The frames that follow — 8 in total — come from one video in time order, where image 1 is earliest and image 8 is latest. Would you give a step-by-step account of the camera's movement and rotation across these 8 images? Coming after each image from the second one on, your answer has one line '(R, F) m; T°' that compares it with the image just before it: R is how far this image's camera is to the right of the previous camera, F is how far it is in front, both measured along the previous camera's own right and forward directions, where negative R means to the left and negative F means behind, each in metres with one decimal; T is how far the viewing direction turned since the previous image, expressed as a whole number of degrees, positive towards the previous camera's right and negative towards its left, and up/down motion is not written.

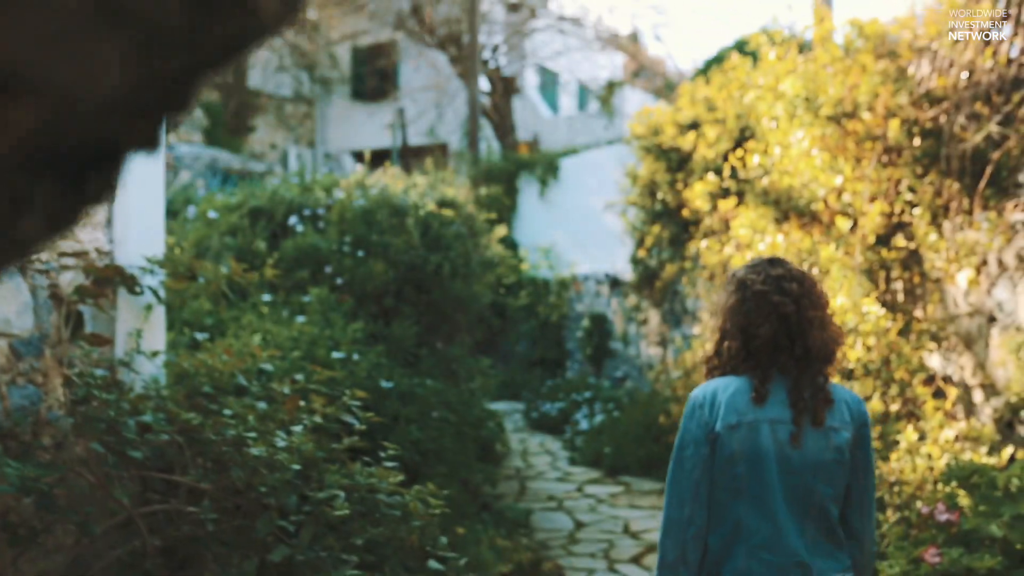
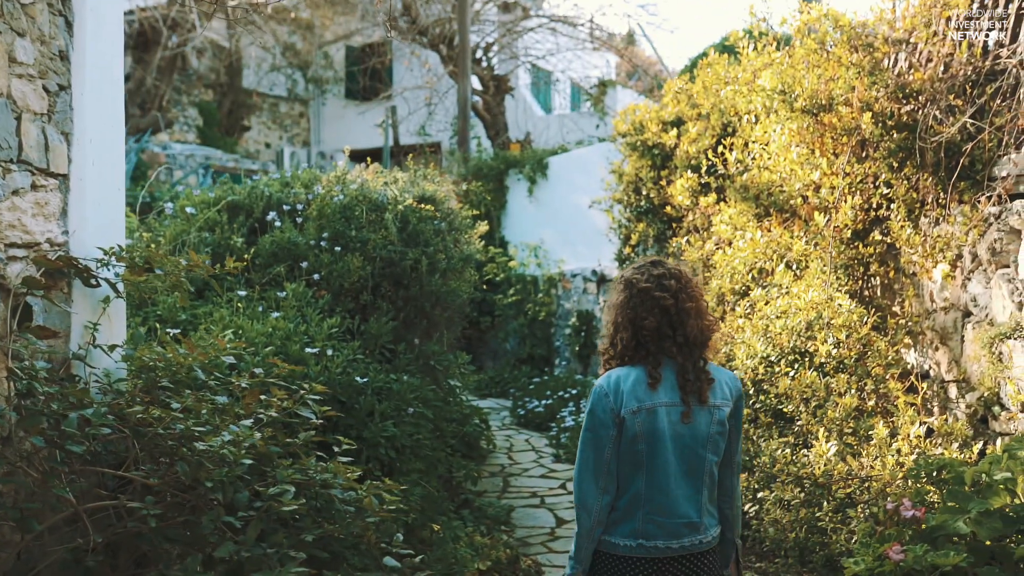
(+0.1, 0.0) m; 0°
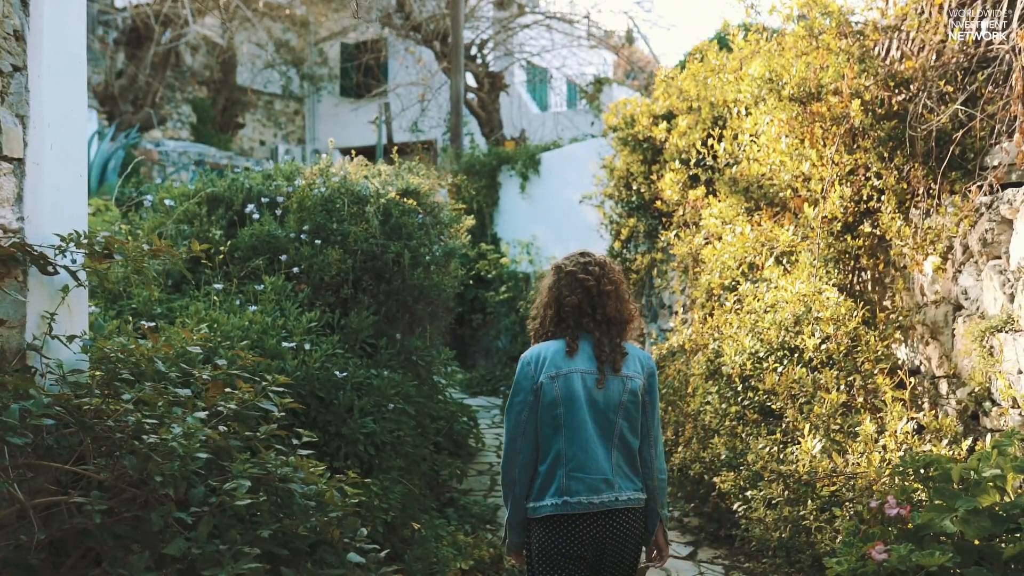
(+0.1, +0.1) m; 0°
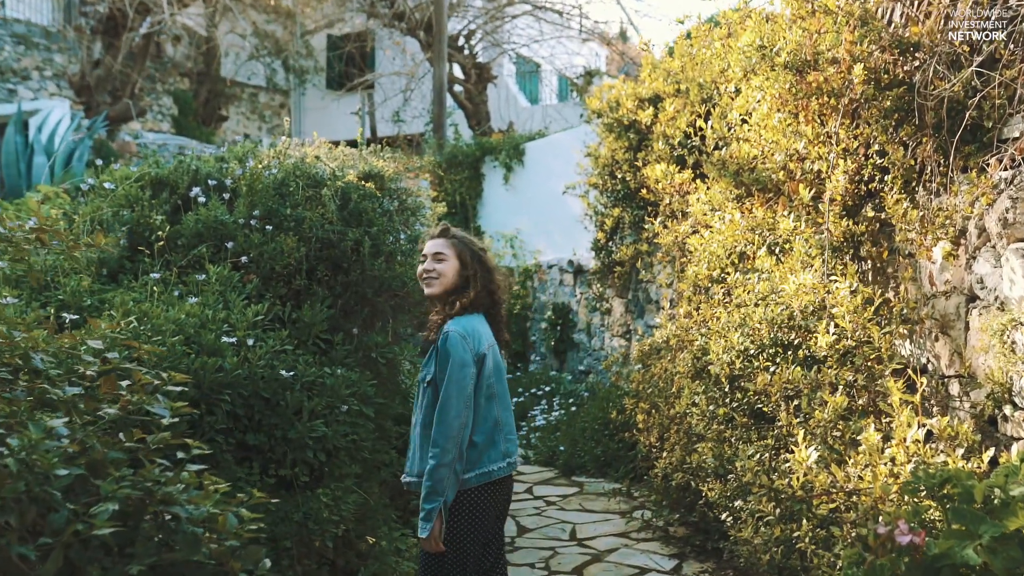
(+0.1, +0.5) m; 0°
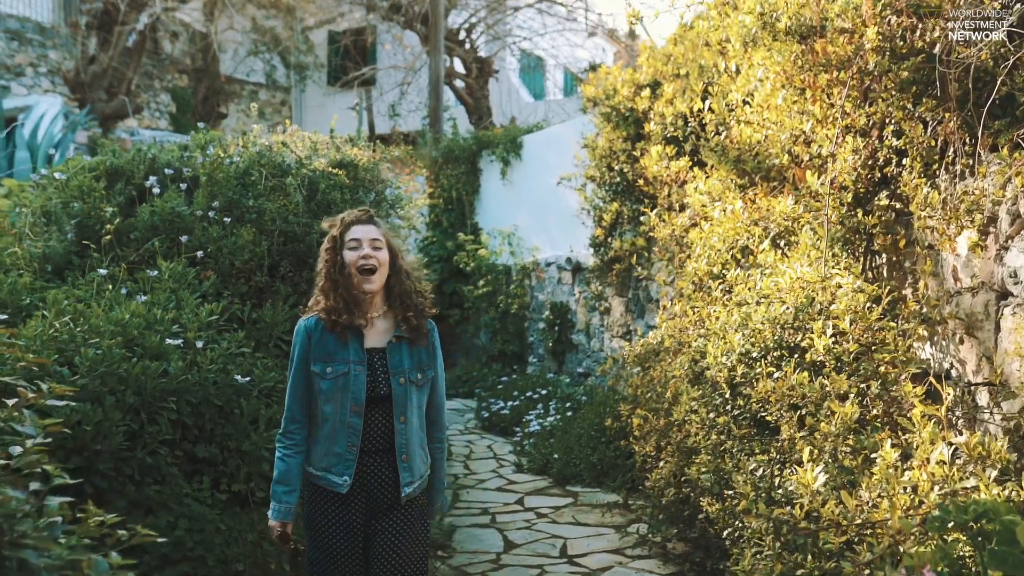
(+0.1, +0.4) m; -1°
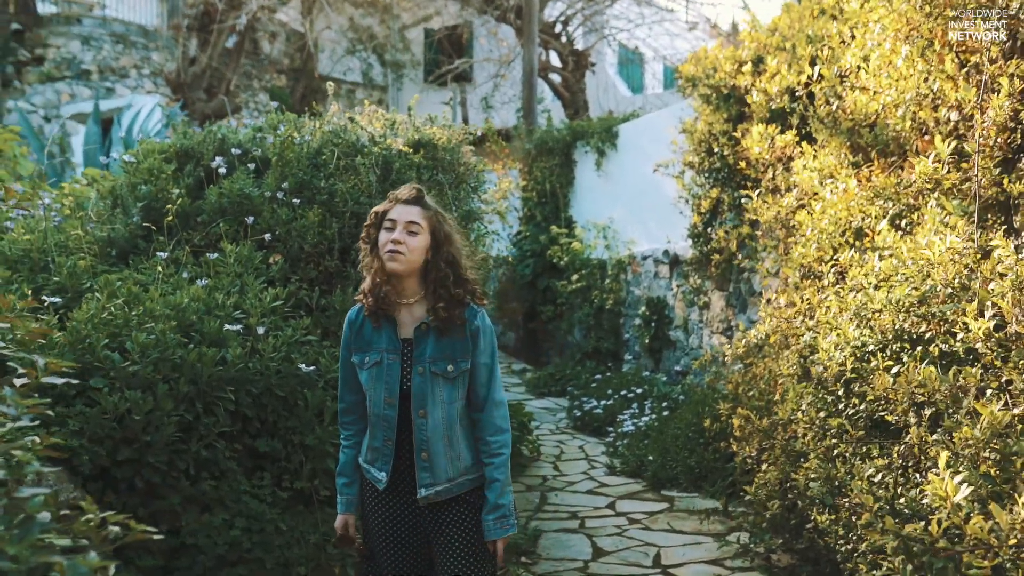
(+0.1, +0.4) m; -6°
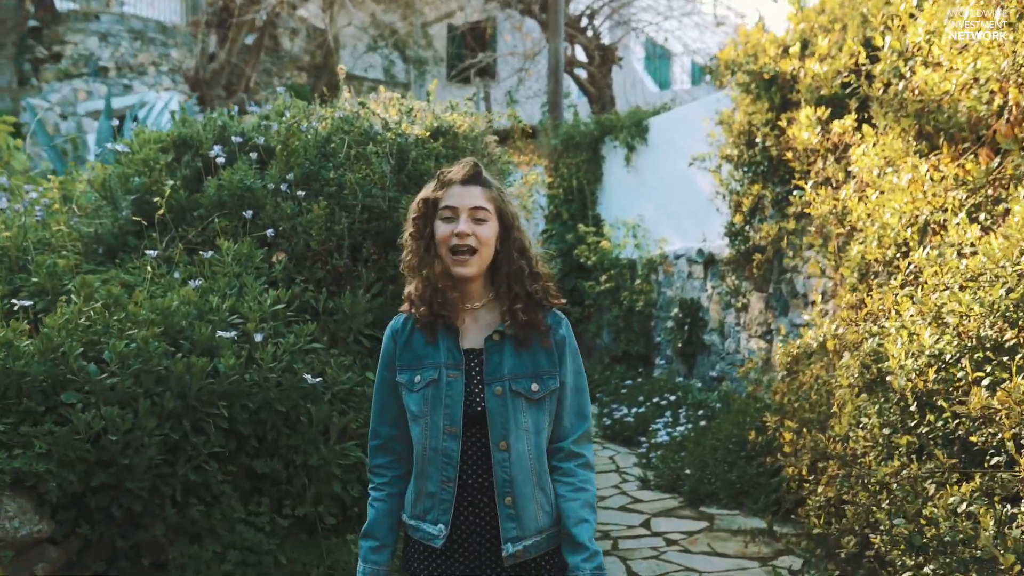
(0.0, +0.4) m; -1°
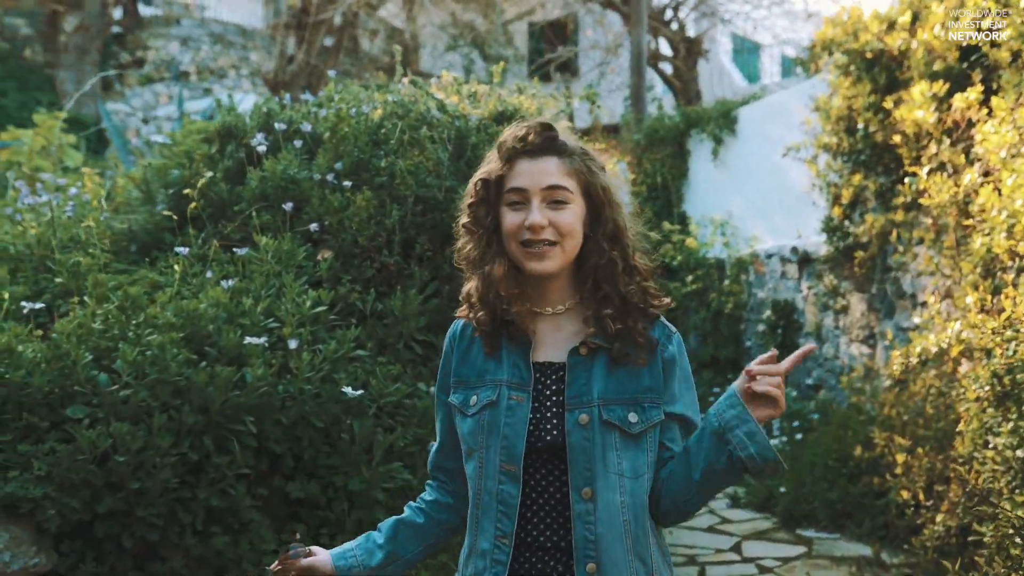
(+0.1, +0.4) m; -5°
